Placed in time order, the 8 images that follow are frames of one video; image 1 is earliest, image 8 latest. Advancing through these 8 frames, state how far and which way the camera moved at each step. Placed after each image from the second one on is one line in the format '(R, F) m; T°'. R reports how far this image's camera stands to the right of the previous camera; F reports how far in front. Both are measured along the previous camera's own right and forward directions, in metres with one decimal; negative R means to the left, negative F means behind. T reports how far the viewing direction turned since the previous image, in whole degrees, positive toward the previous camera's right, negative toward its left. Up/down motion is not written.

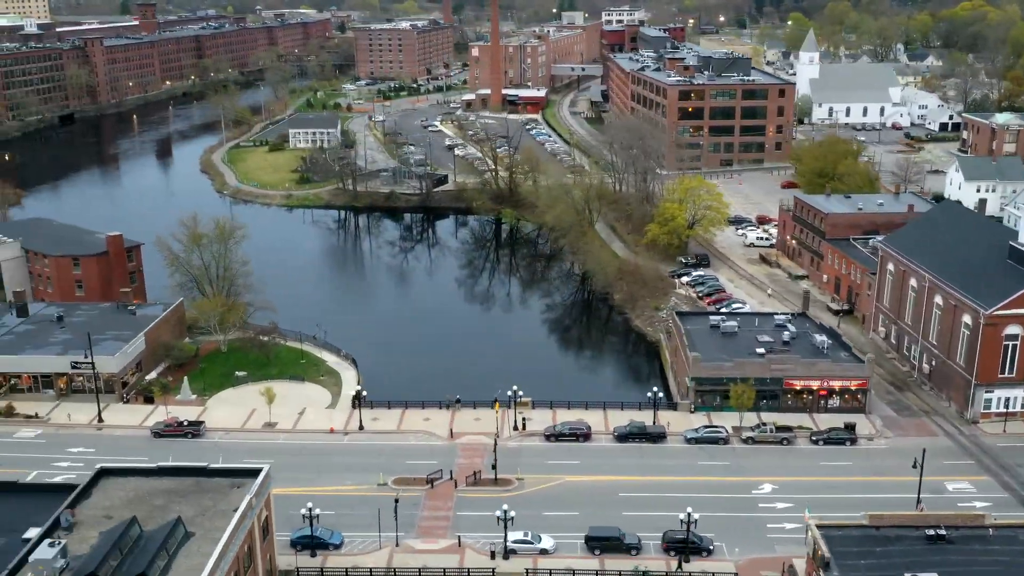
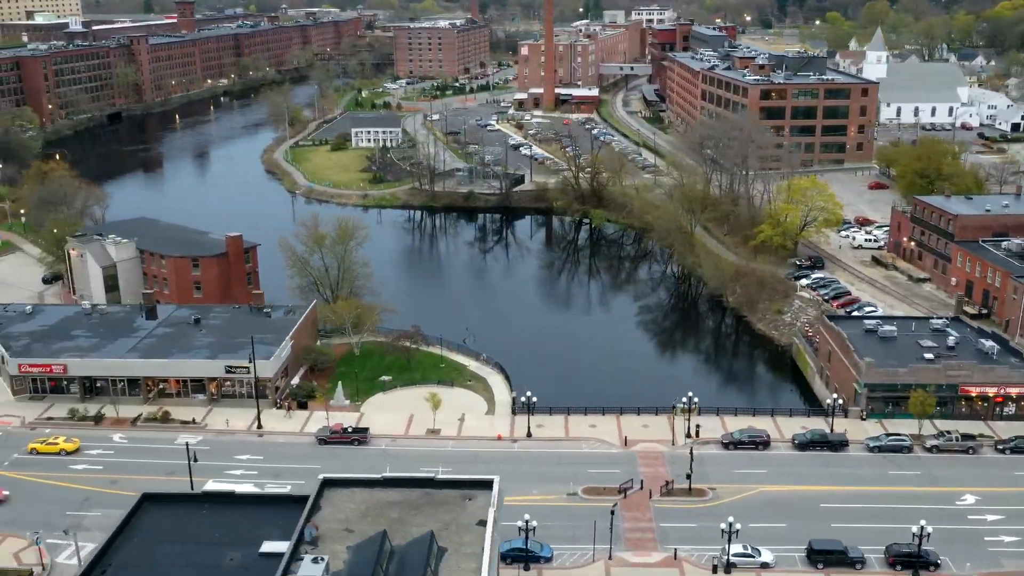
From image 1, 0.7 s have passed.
(-7.9, +1.4) m; 0°
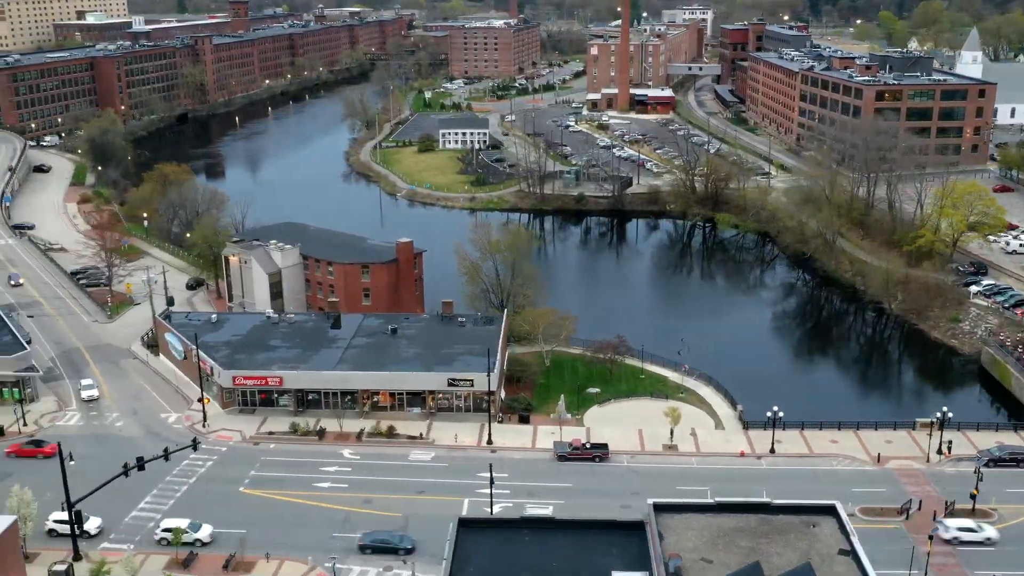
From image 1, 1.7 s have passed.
(-10.6, +1.9) m; 0°
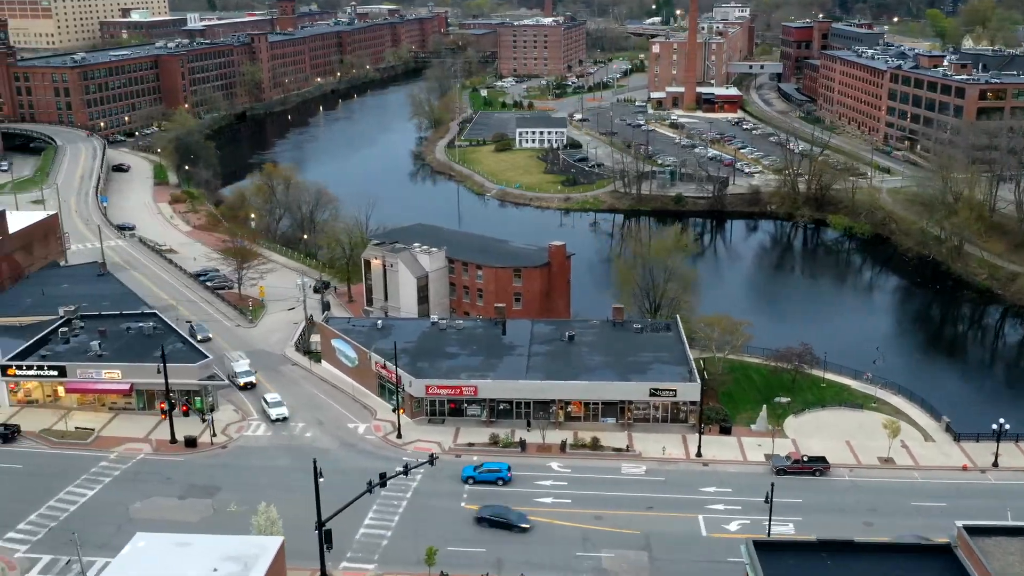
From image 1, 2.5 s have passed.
(-8.9, +1.7) m; 0°
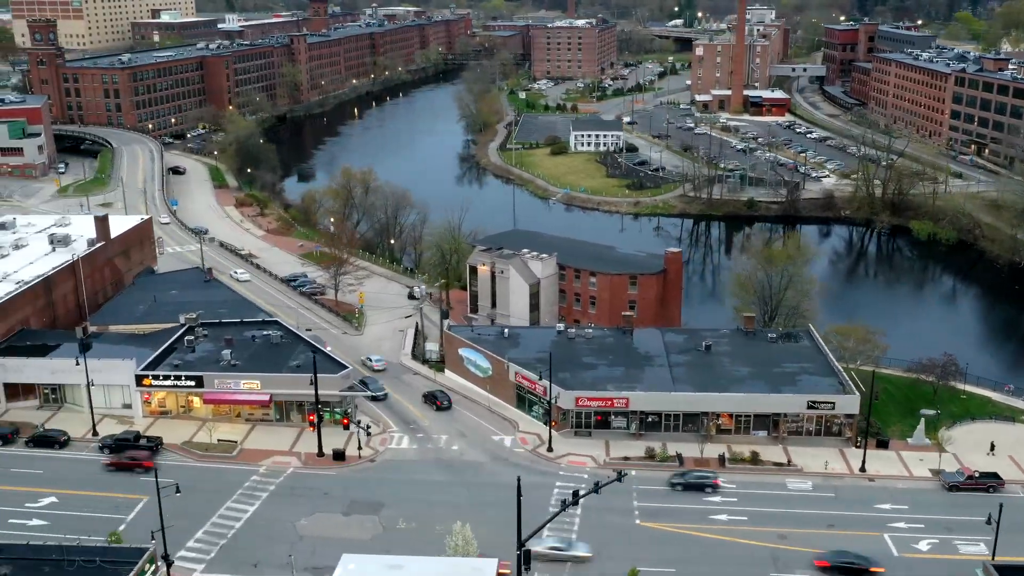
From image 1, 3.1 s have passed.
(-6.7, +1.4) m; 0°
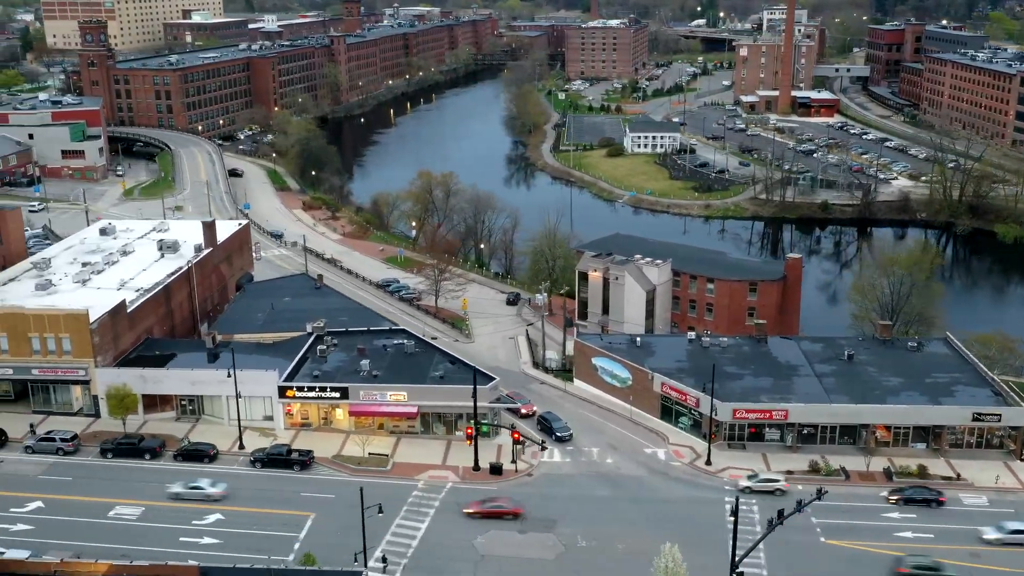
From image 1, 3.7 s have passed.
(-6.6, +1.3) m; 0°
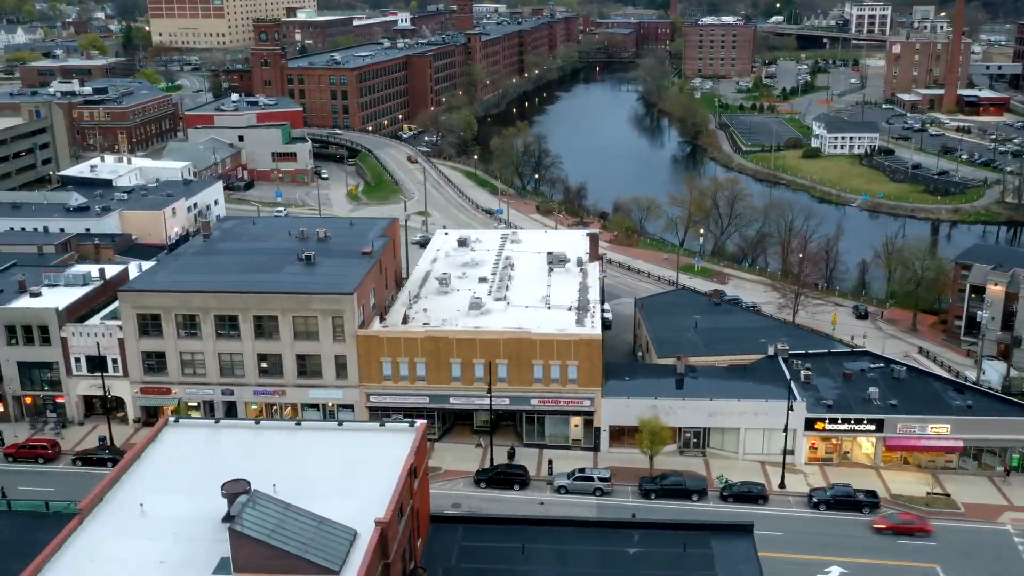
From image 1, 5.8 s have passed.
(-21.7, +4.3) m; 0°
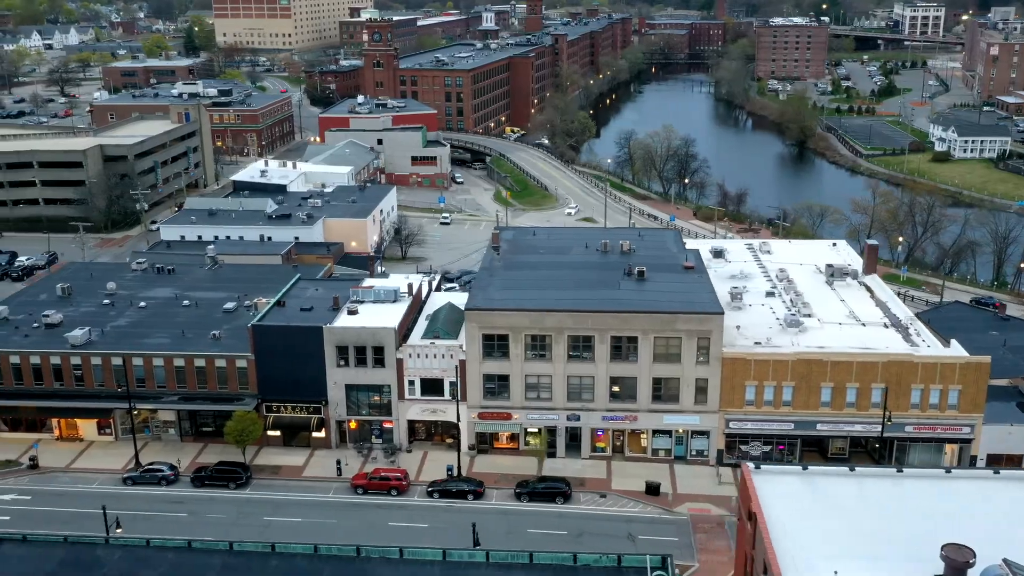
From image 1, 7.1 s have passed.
(-14.2, +3.2) m; 0°
